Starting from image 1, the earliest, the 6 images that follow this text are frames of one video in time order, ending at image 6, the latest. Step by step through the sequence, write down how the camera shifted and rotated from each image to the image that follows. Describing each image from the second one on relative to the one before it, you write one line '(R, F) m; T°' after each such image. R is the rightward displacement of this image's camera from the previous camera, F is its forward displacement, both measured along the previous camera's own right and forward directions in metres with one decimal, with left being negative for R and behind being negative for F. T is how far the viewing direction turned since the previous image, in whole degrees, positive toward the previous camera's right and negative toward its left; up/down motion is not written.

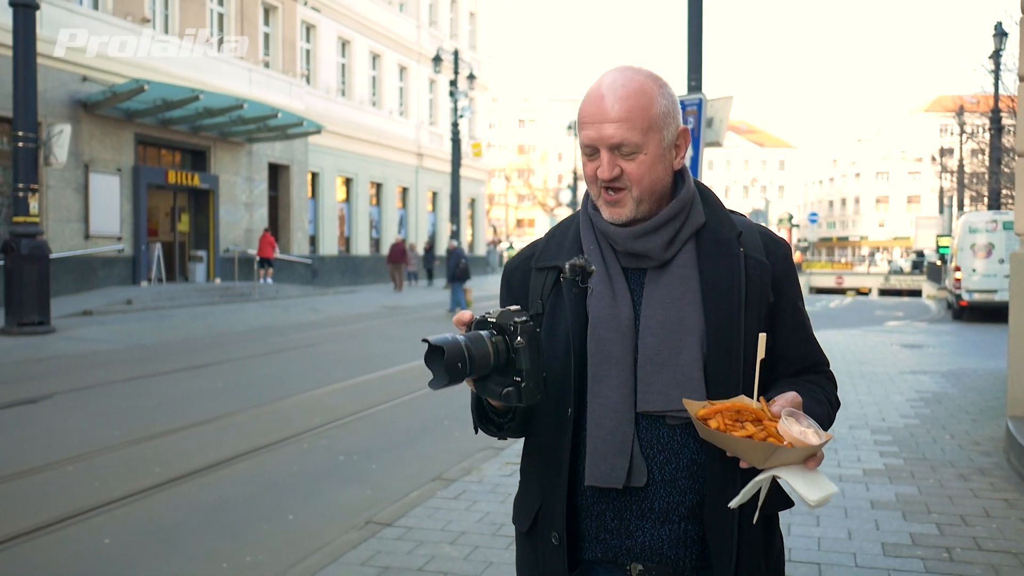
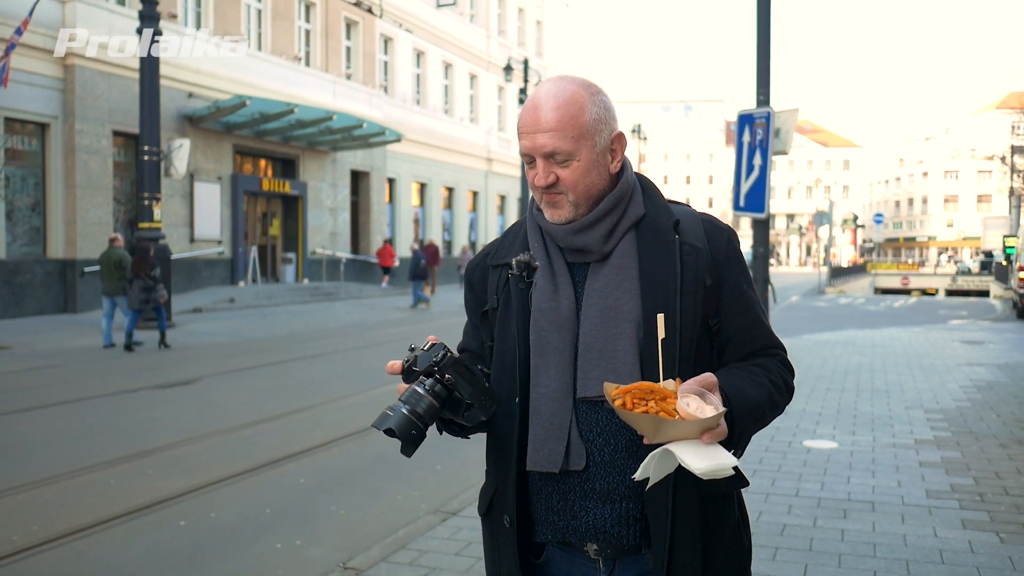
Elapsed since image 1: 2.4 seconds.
(-0.3, -1.2) m; -4°
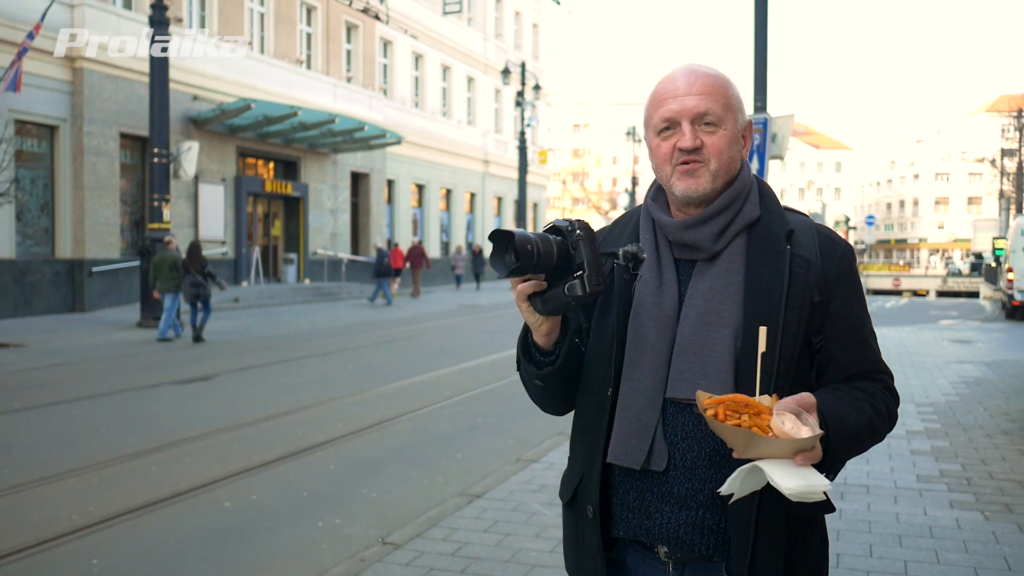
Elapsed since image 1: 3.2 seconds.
(-0.2, -0.4) m; 0°
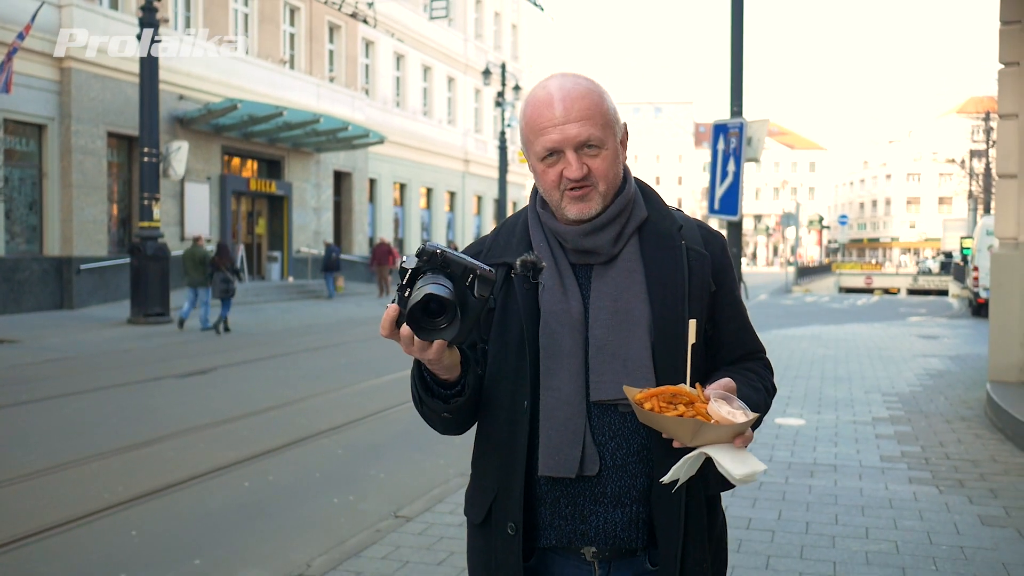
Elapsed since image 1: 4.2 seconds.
(-0.1, -0.5) m; +1°
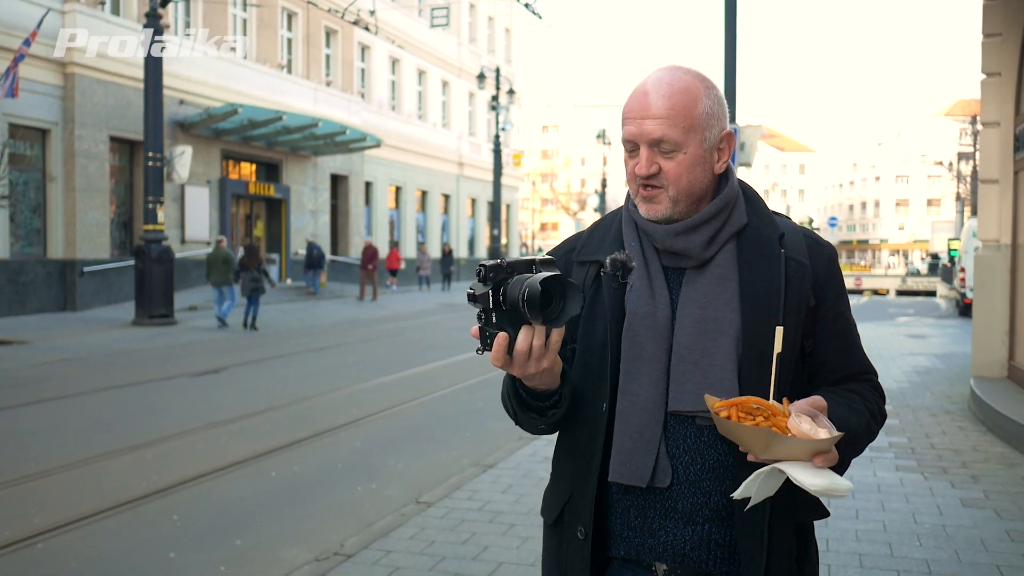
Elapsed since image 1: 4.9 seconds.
(-0.1, -0.4) m; +1°
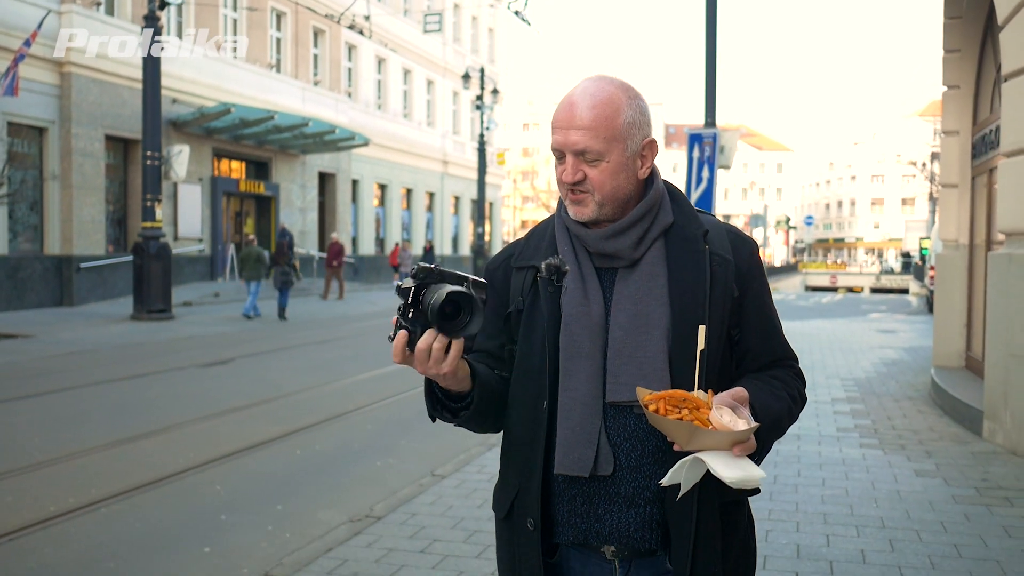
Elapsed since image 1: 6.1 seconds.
(-0.2, -0.6) m; +1°
